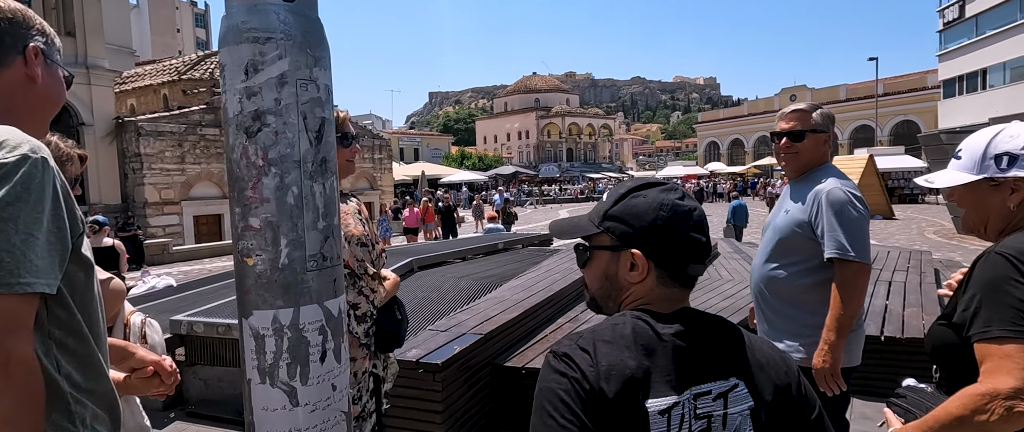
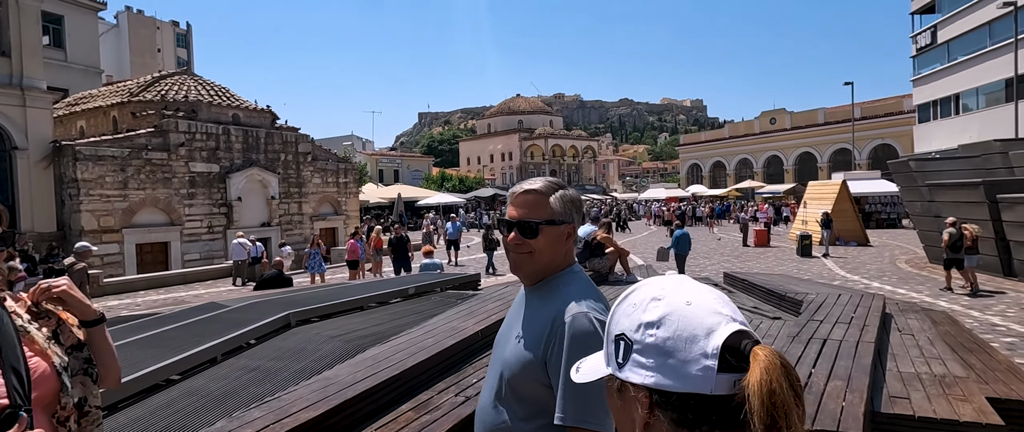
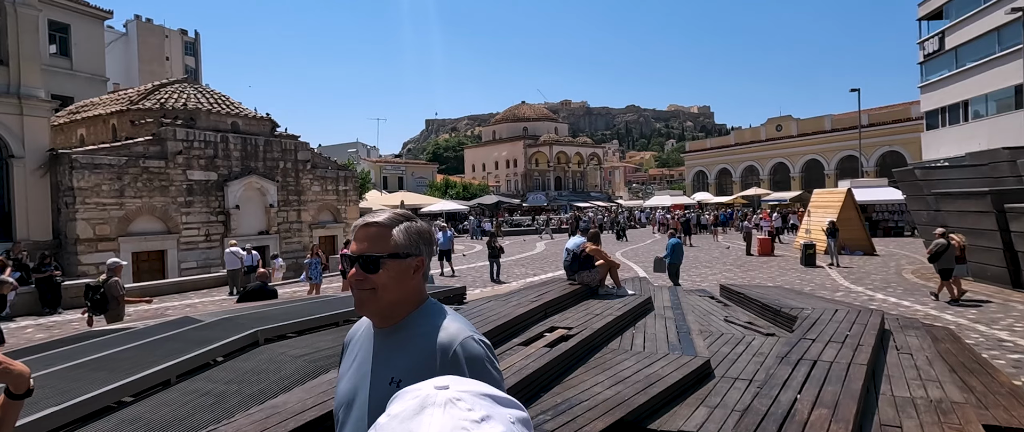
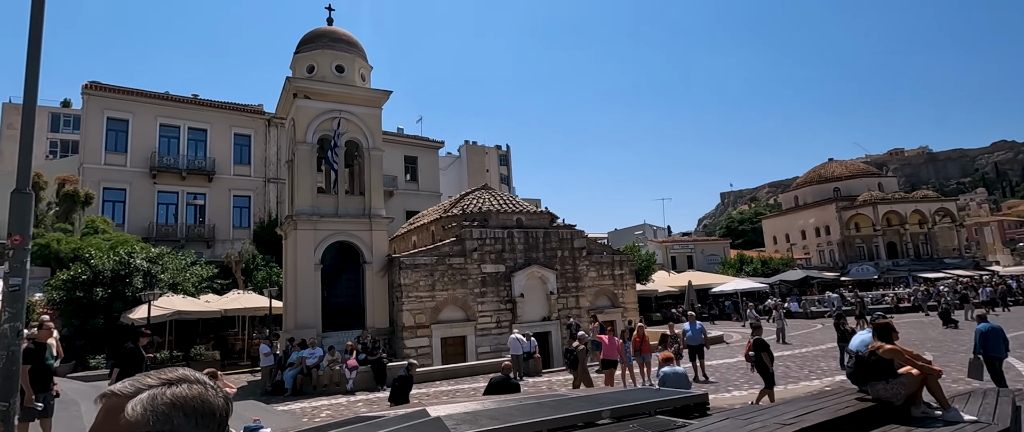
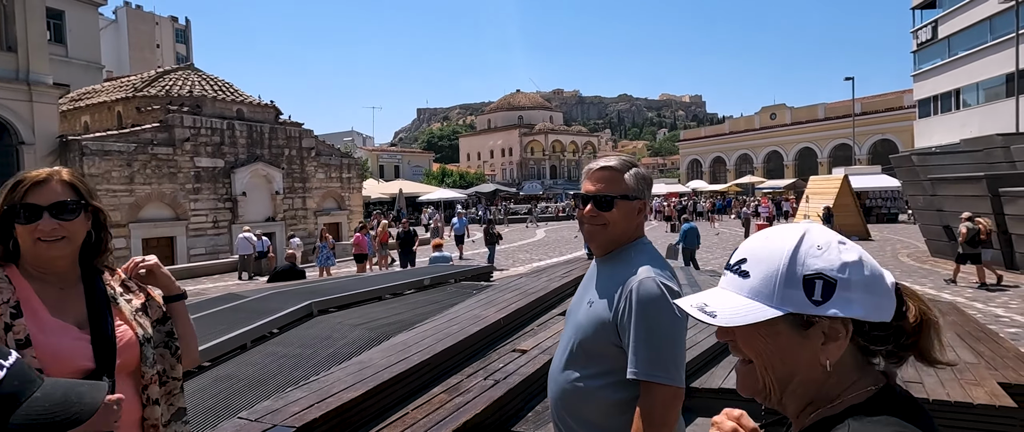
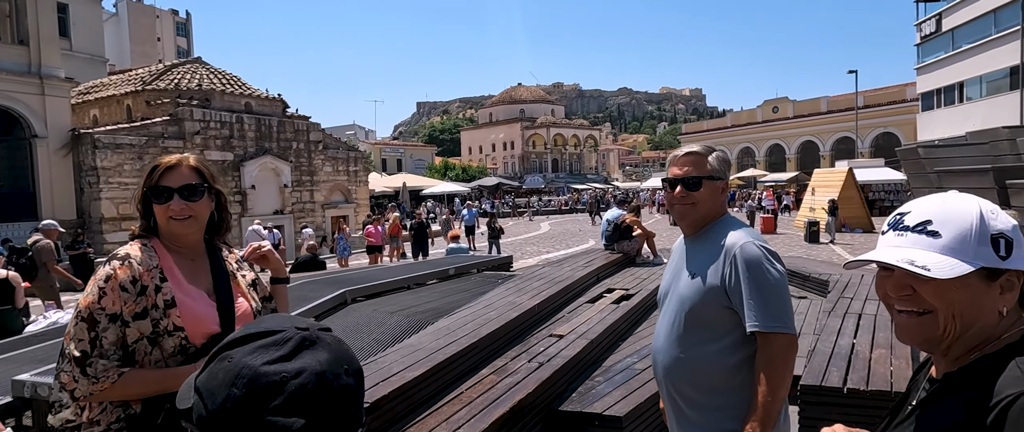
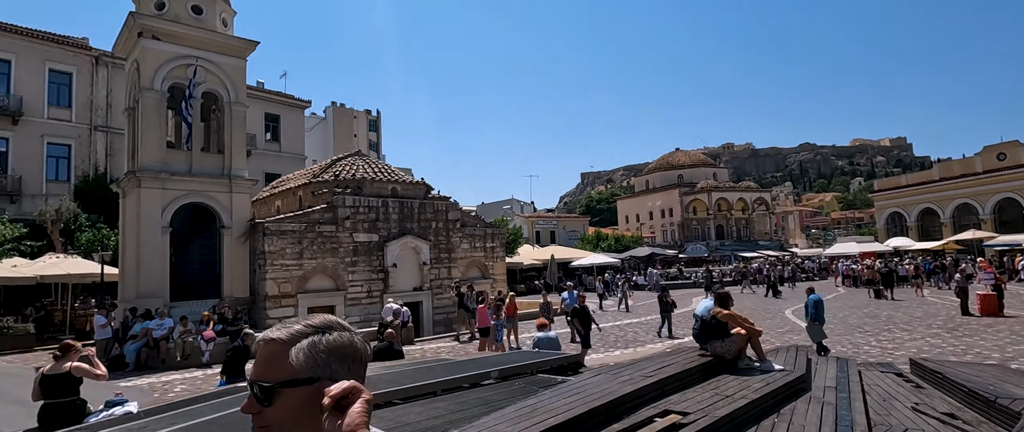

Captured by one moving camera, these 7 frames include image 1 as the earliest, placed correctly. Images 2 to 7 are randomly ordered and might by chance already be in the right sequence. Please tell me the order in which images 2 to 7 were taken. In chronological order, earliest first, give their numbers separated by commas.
6, 5, 2, 3, 7, 4
